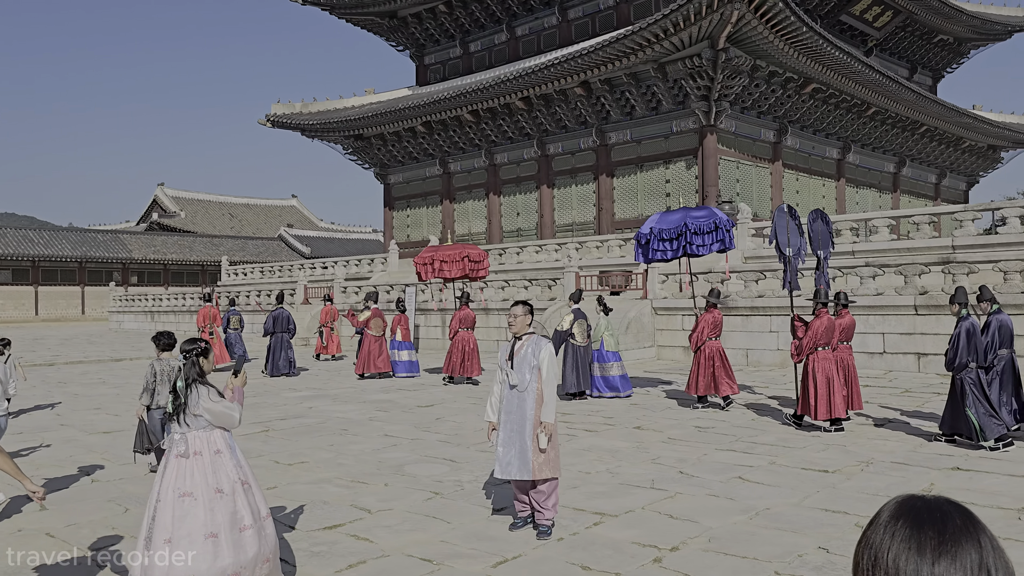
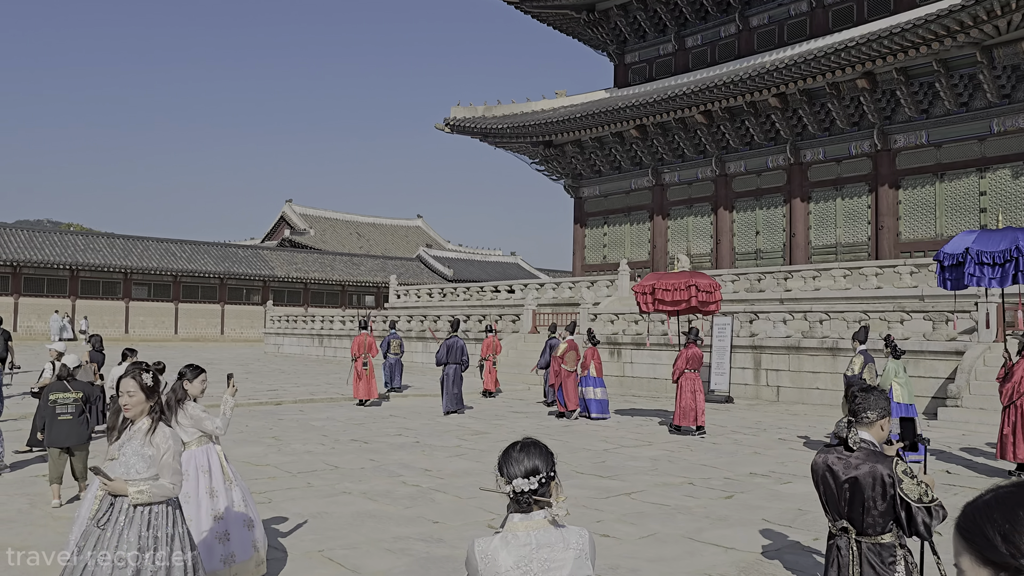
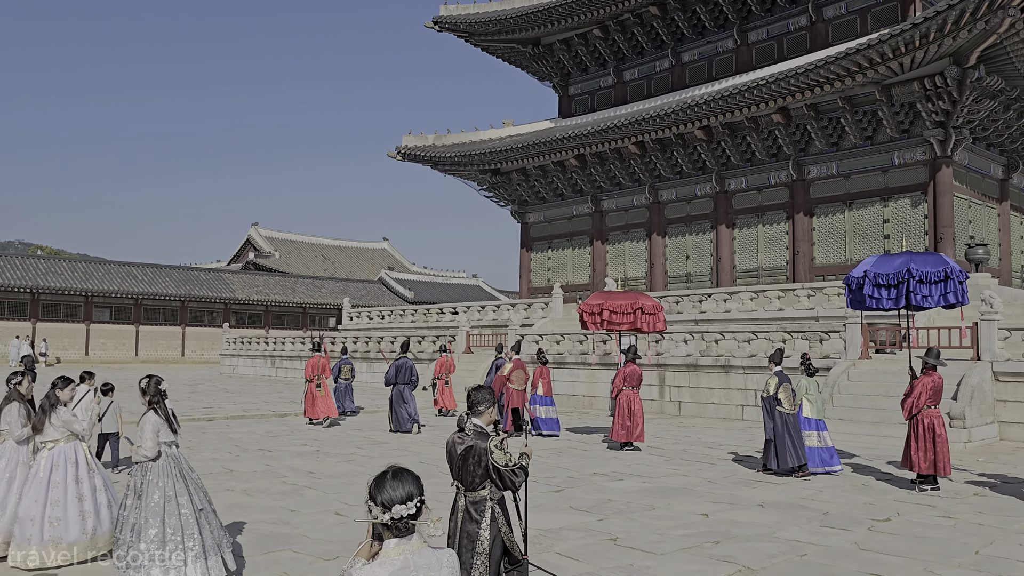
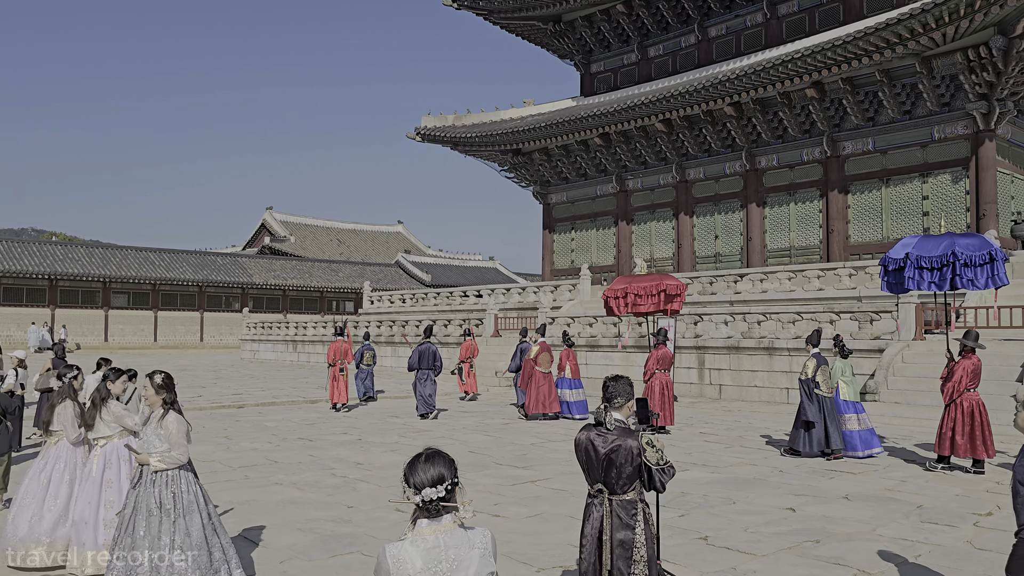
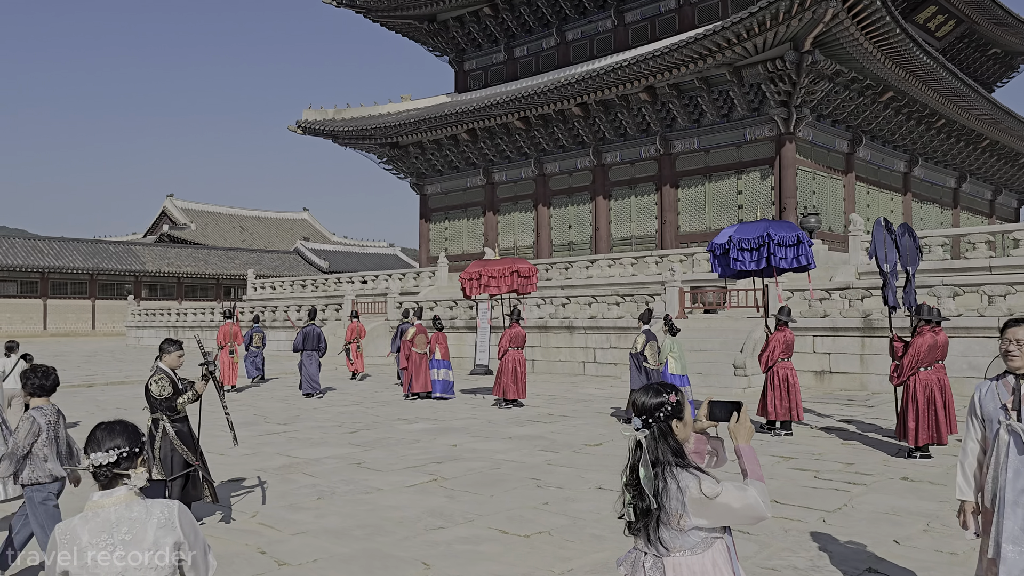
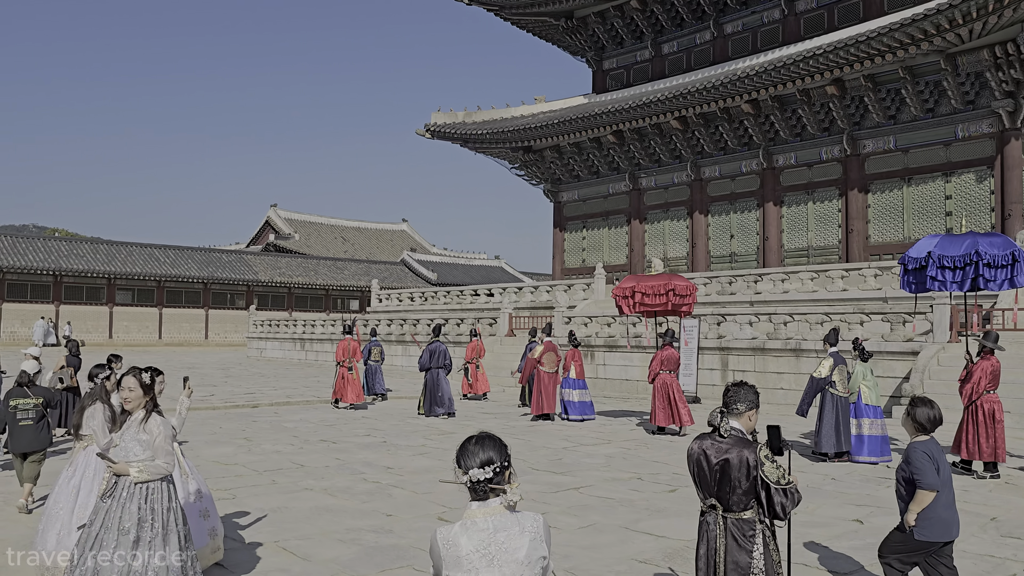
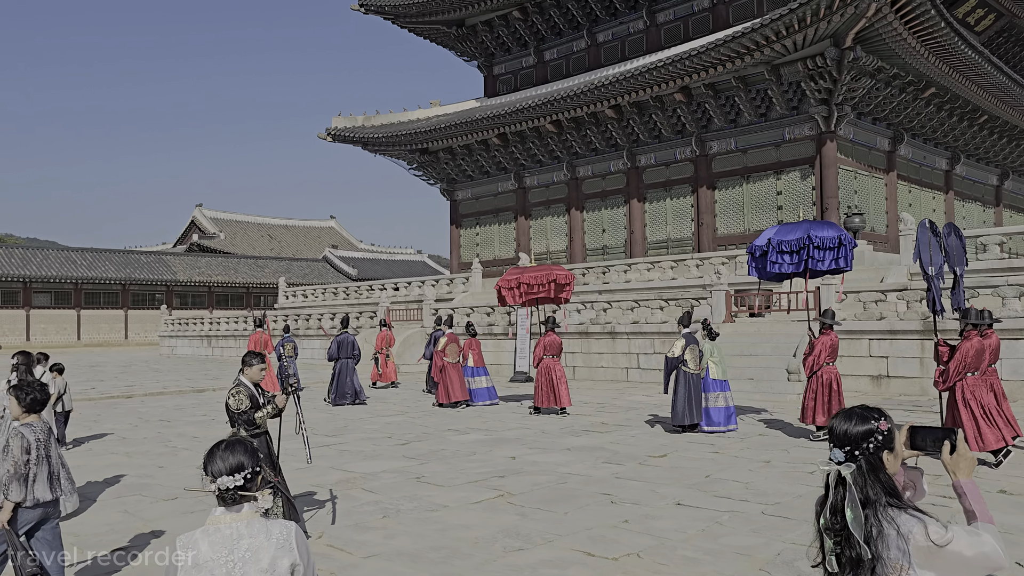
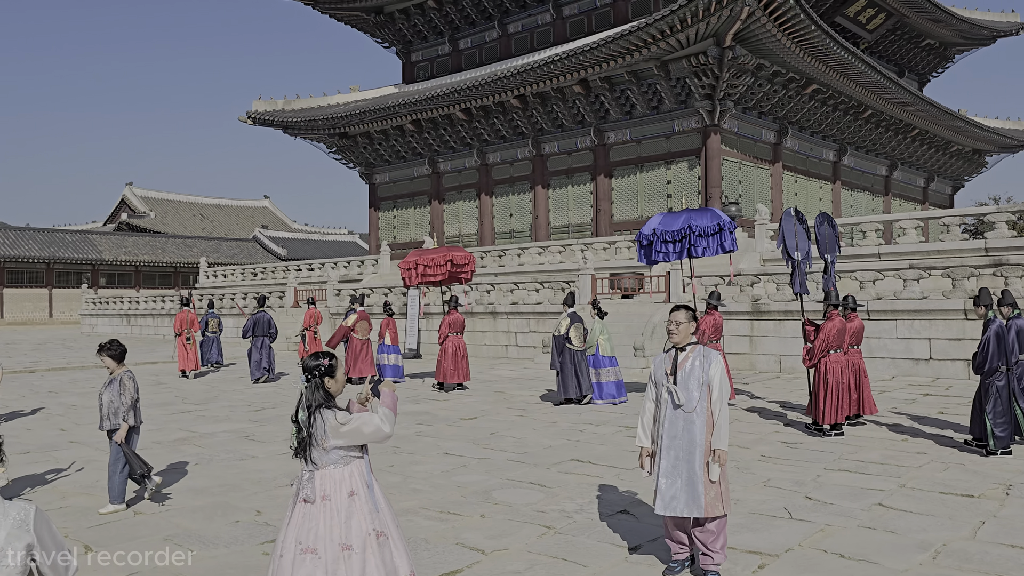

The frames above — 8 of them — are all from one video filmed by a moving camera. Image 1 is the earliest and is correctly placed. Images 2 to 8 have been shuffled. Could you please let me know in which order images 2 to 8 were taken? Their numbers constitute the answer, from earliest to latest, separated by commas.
8, 5, 7, 3, 4, 6, 2
